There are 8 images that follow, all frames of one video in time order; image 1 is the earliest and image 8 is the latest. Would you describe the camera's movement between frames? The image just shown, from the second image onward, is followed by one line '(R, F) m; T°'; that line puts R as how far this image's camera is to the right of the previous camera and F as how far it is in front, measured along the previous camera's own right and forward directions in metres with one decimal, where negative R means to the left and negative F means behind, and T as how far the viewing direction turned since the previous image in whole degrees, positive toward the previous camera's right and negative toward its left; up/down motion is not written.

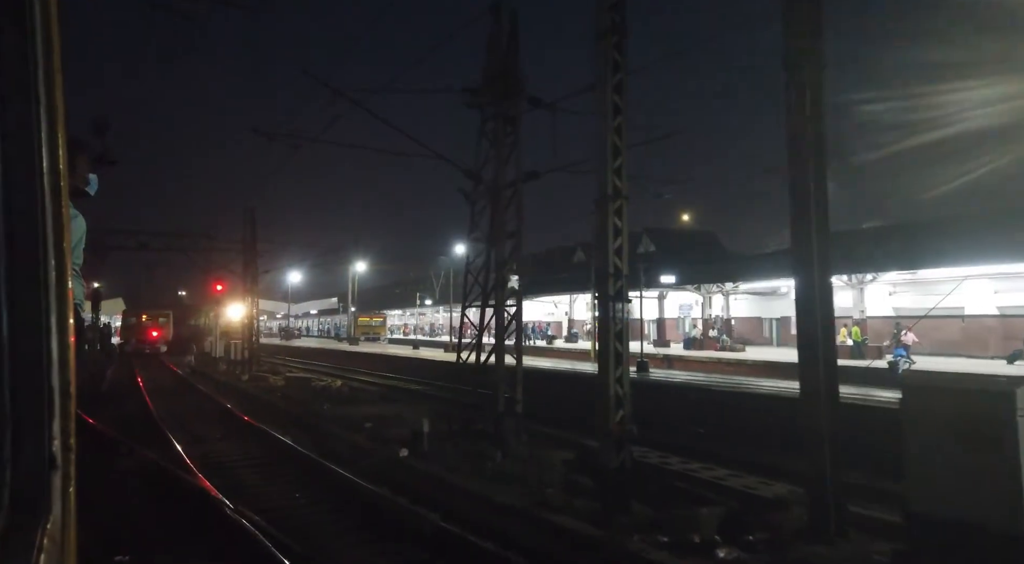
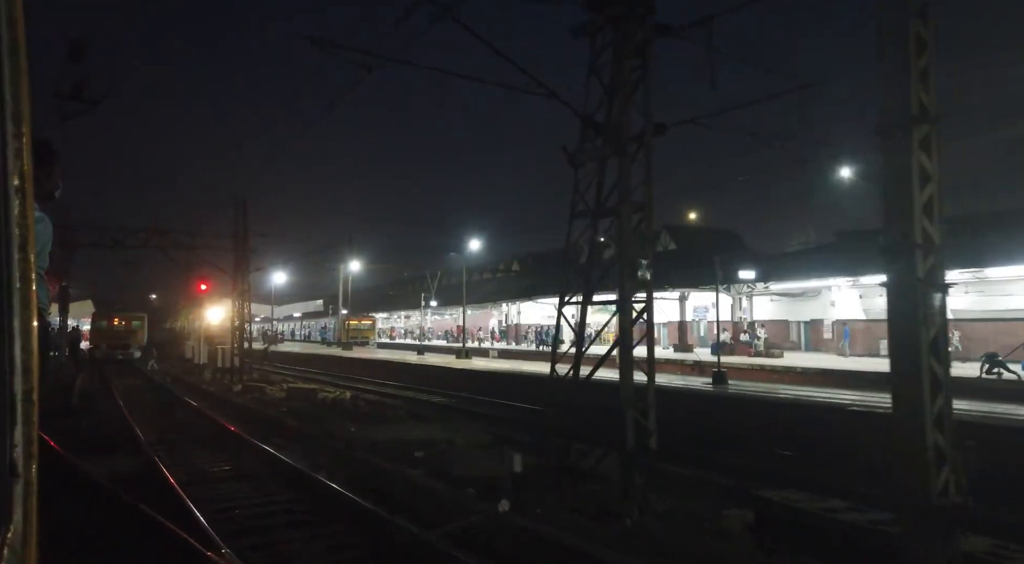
(-1.6, +2.9) m; +2°
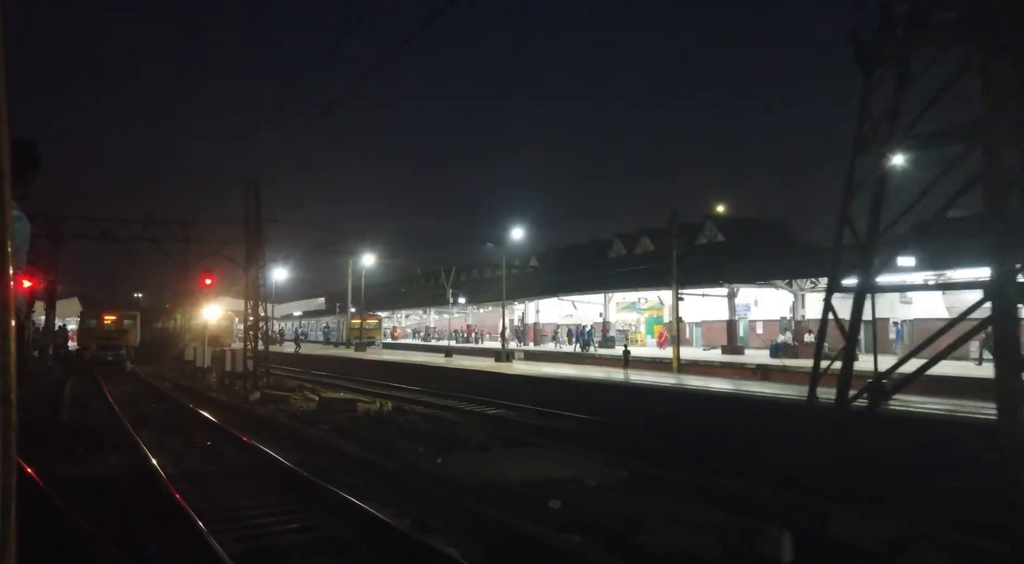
(-1.9, +3.2) m; +1°
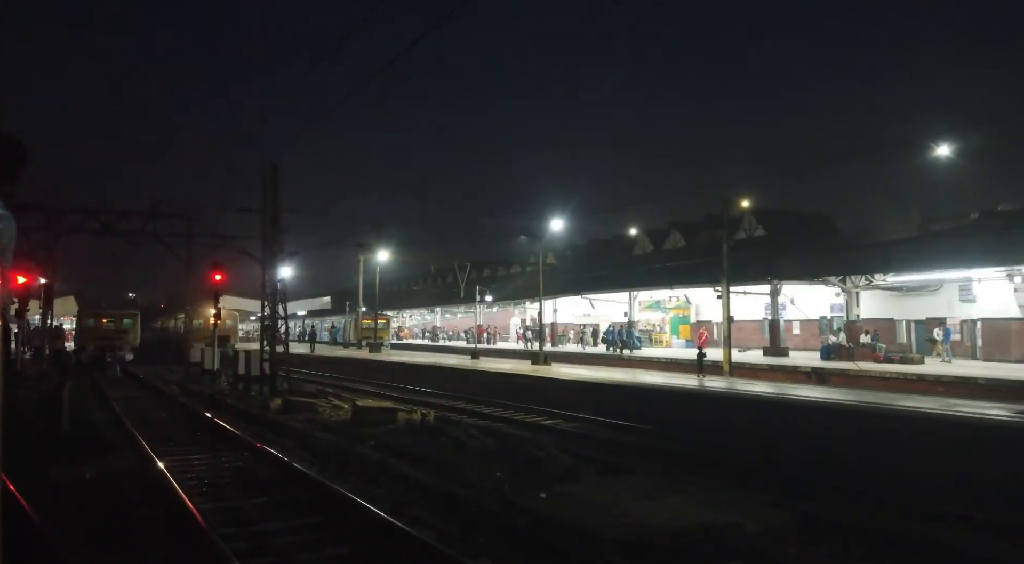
(-1.3, +2.1) m; 0°
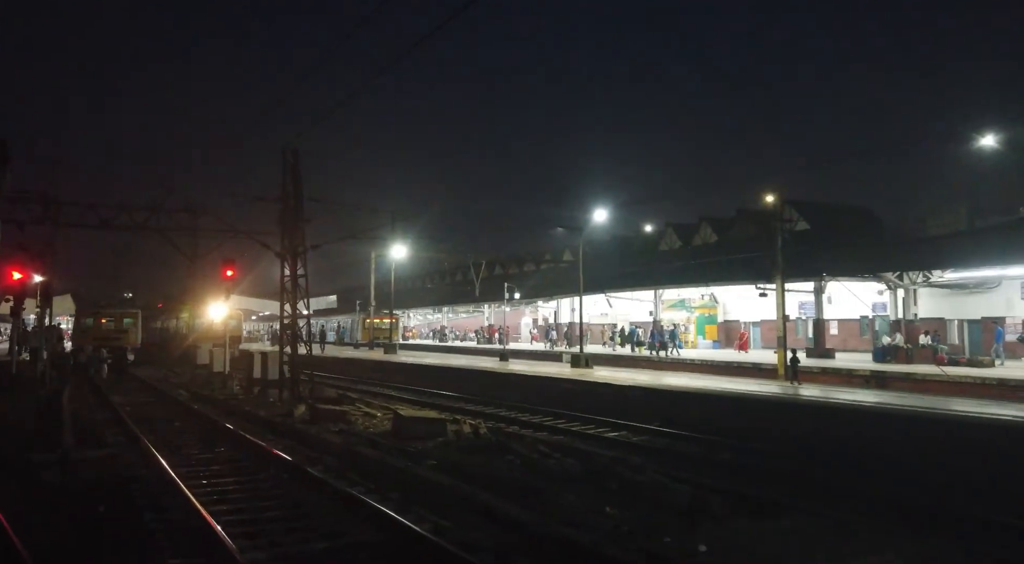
(-1.2, +1.9) m; 0°
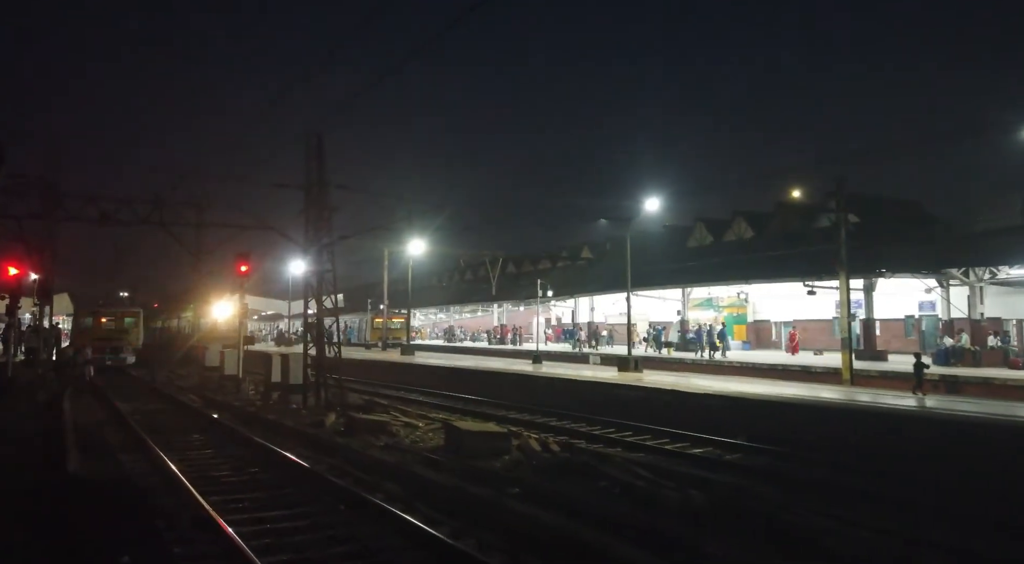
(-1.2, +1.8) m; 0°
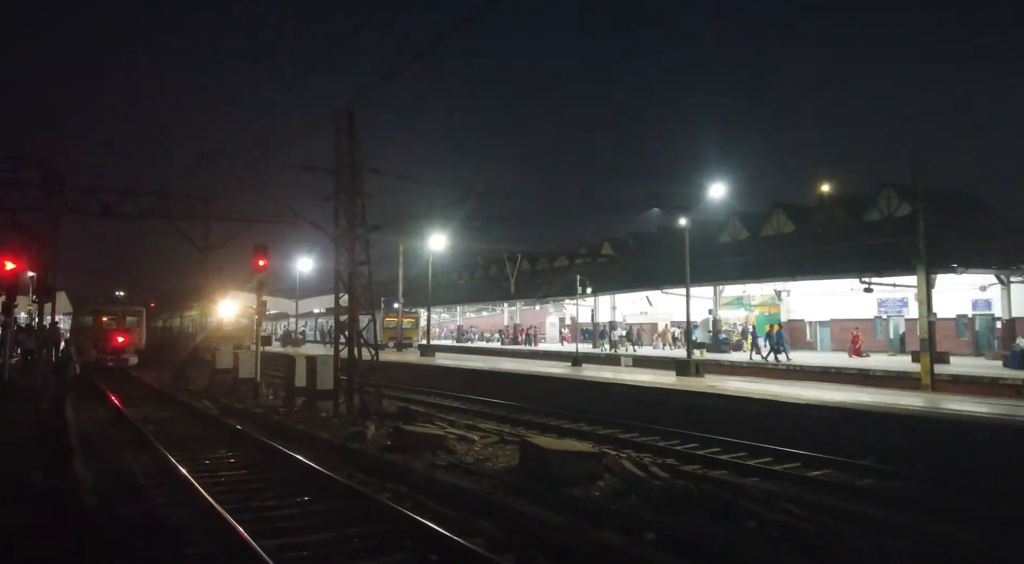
(-1.2, +1.9) m; 0°
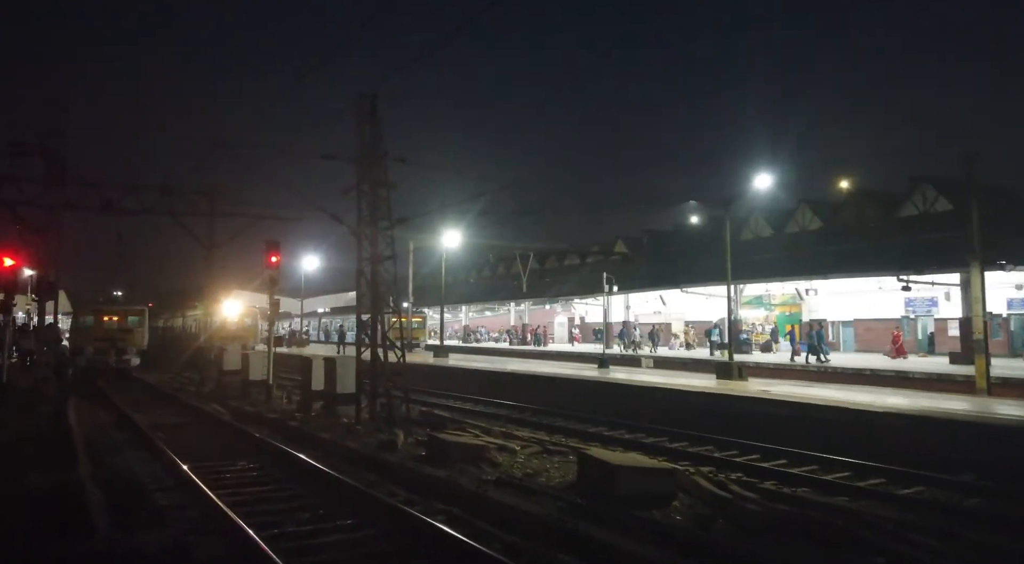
(-0.7, +1.1) m; 0°
